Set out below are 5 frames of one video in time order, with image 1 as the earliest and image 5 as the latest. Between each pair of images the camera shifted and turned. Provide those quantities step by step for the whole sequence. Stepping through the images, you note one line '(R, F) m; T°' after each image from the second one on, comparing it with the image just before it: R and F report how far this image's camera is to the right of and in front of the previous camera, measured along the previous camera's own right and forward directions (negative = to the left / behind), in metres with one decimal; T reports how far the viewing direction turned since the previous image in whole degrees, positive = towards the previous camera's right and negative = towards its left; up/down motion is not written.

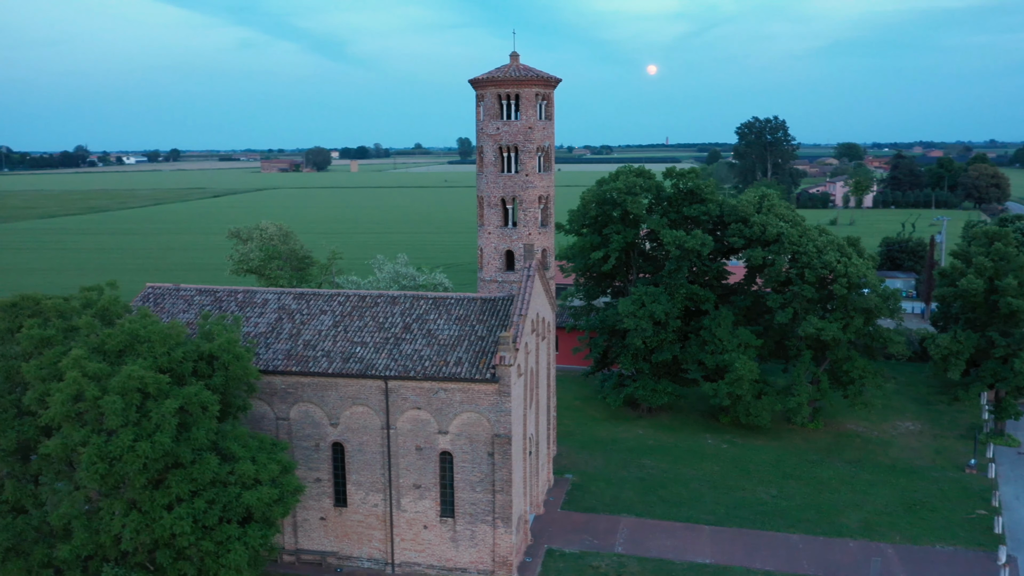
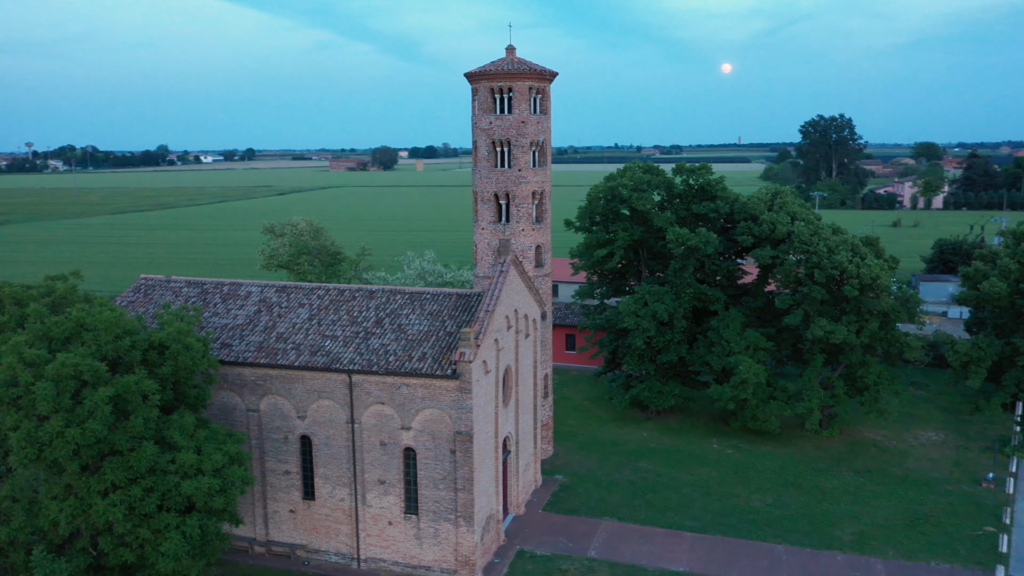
(+2.7, +0.6) m; -4°
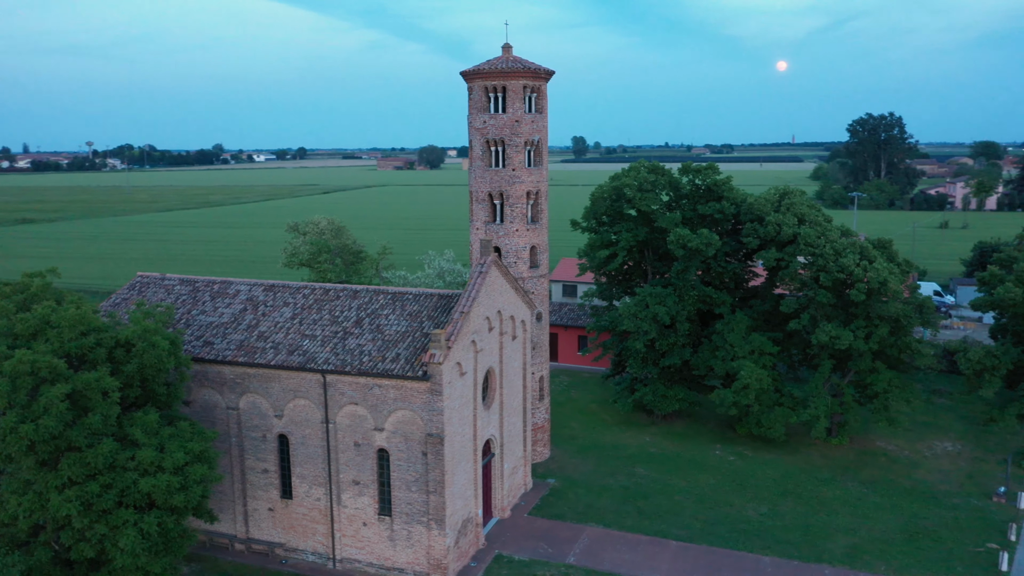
(+1.9, +0.4) m; -3°
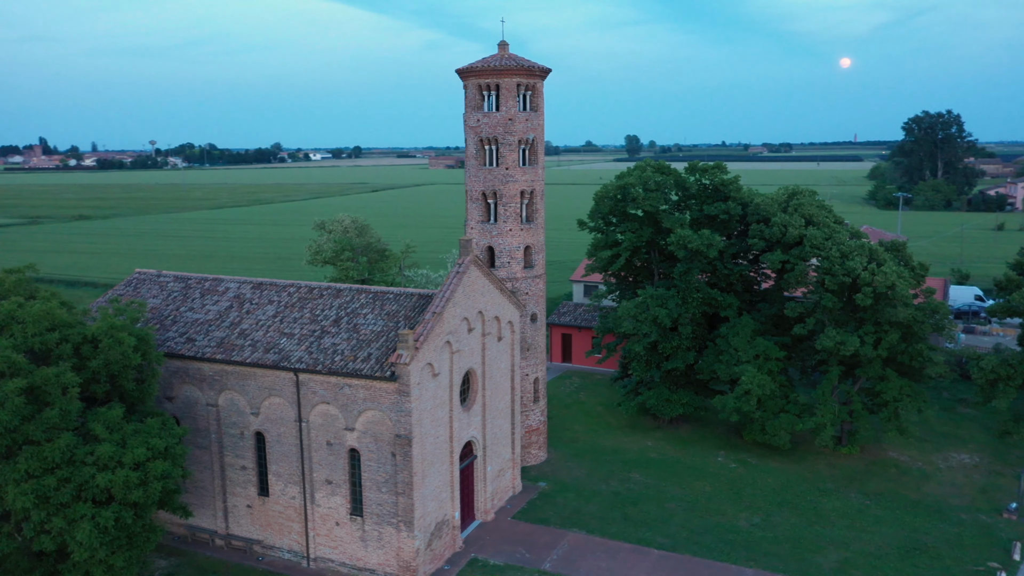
(+2.1, +0.4) m; -3°
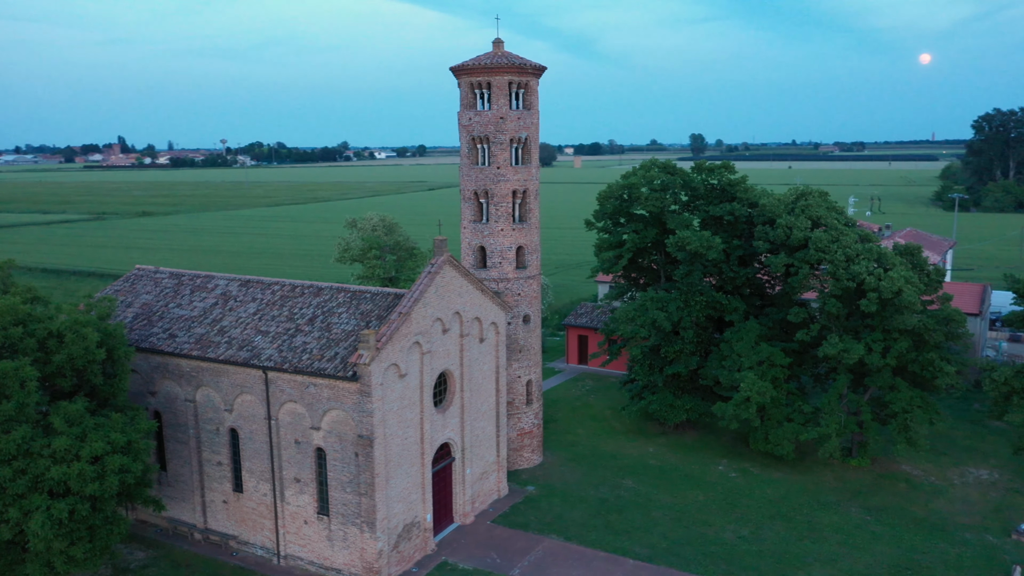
(+2.5, +0.5) m; -4°
